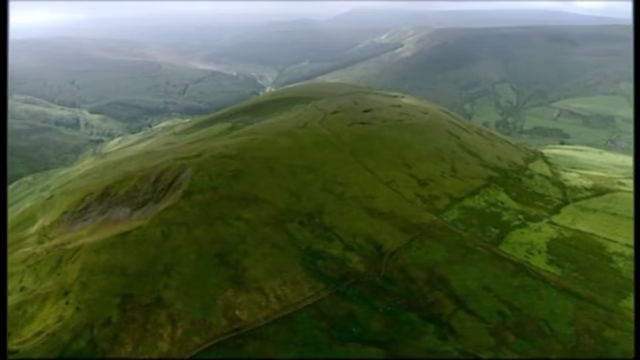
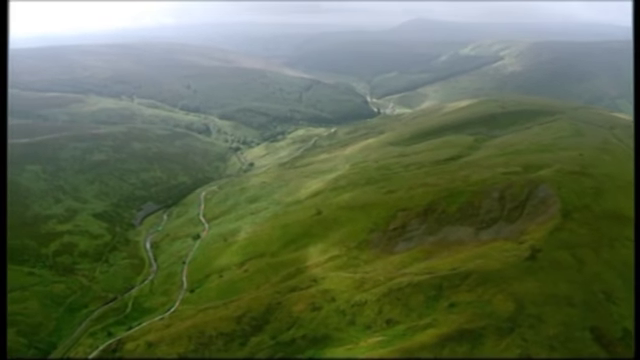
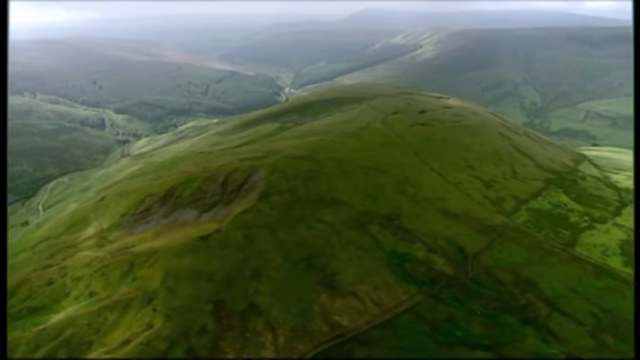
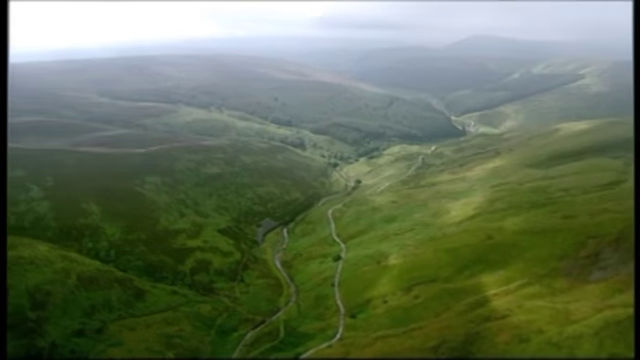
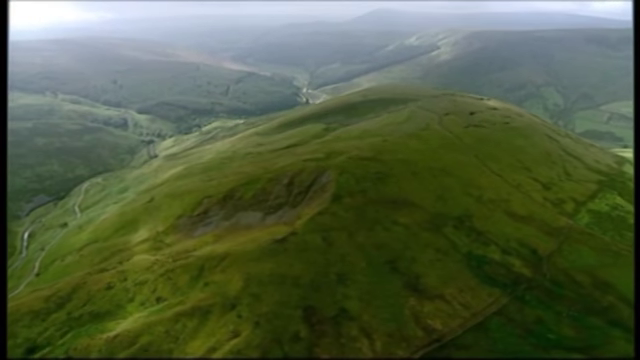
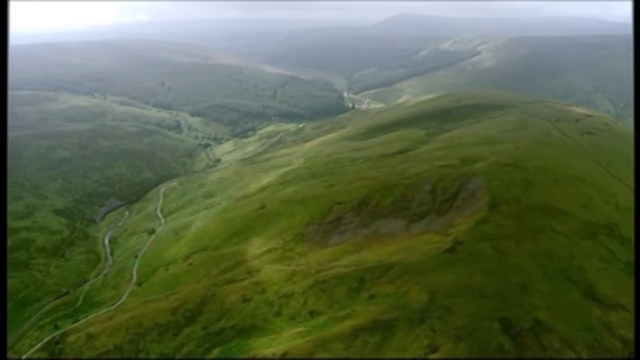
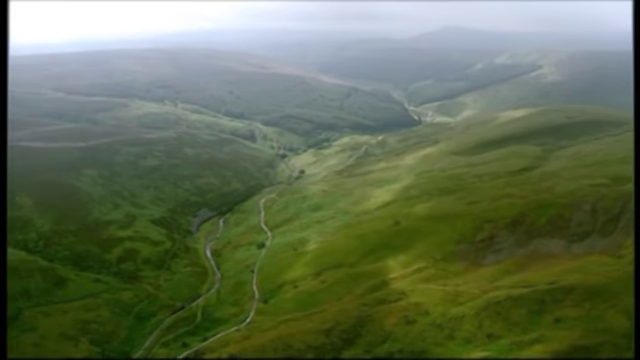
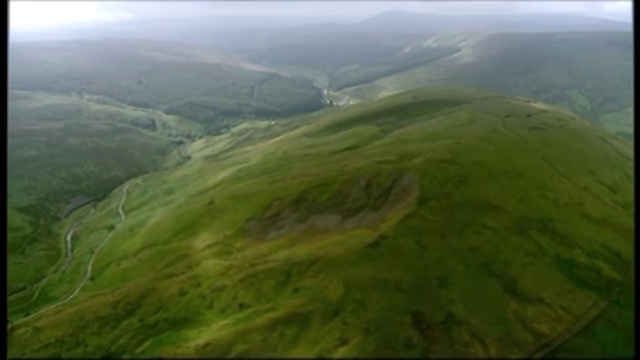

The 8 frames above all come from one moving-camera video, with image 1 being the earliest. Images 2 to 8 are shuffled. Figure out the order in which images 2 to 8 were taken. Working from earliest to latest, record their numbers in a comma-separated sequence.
3, 5, 8, 6, 2, 7, 4
